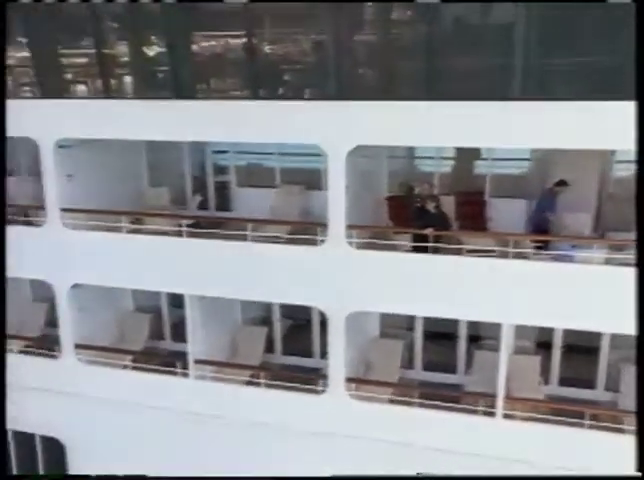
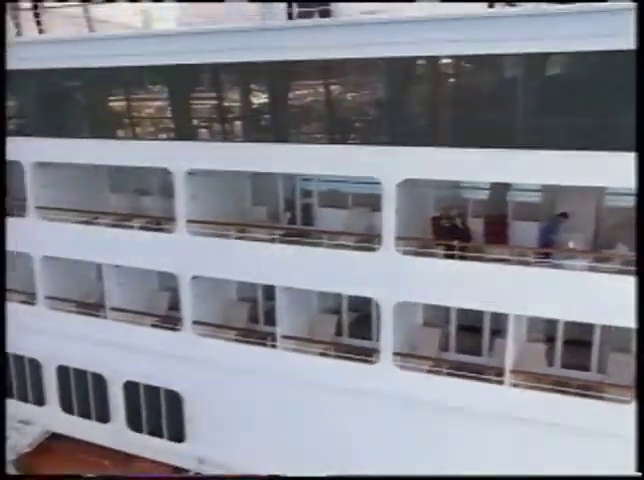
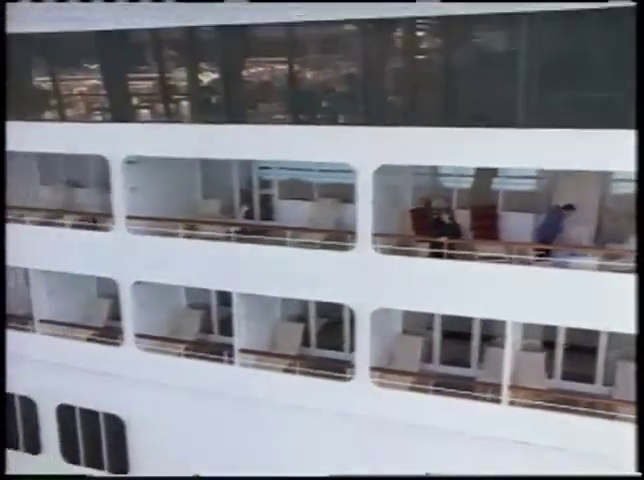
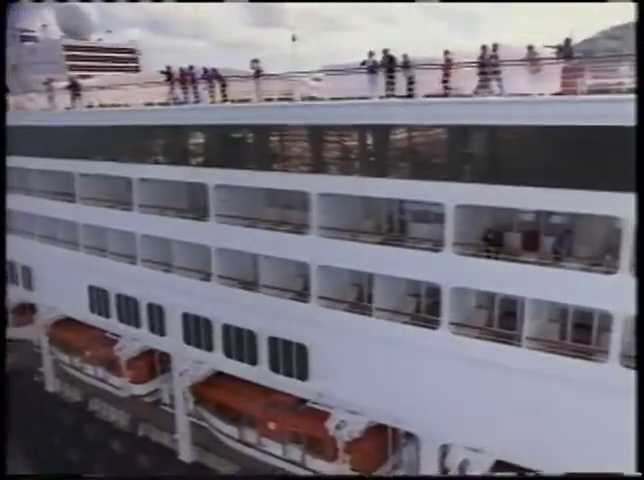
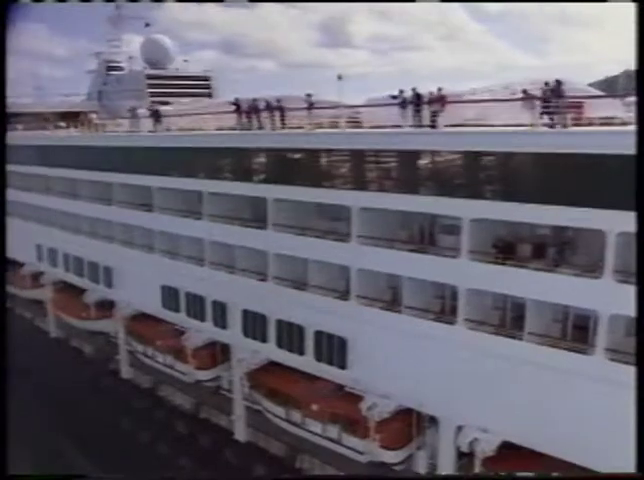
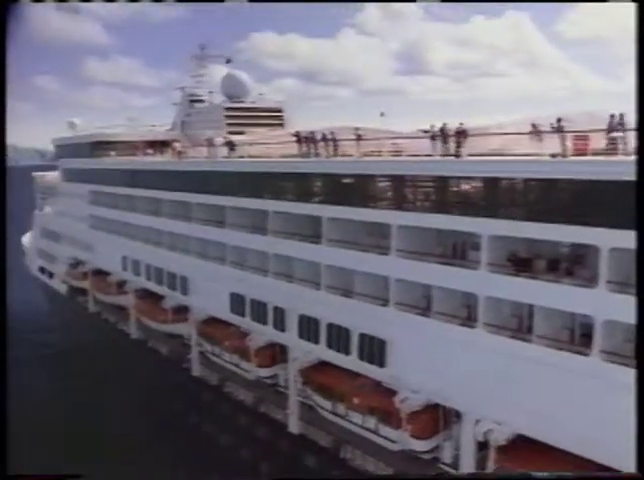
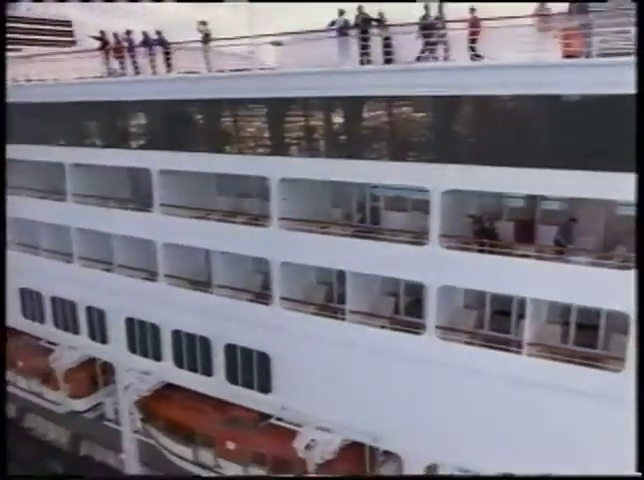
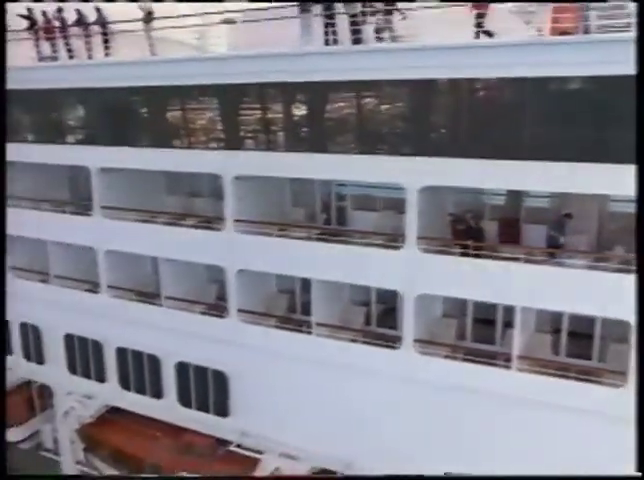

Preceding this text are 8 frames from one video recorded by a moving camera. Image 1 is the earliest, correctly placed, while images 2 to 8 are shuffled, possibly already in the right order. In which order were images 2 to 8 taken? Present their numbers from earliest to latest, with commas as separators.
3, 2, 8, 7, 4, 5, 6
